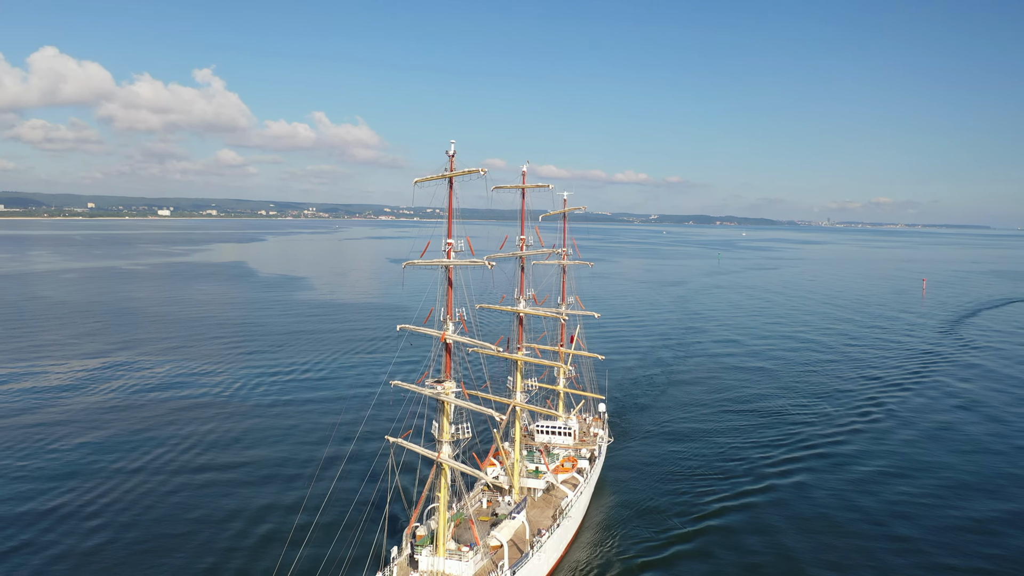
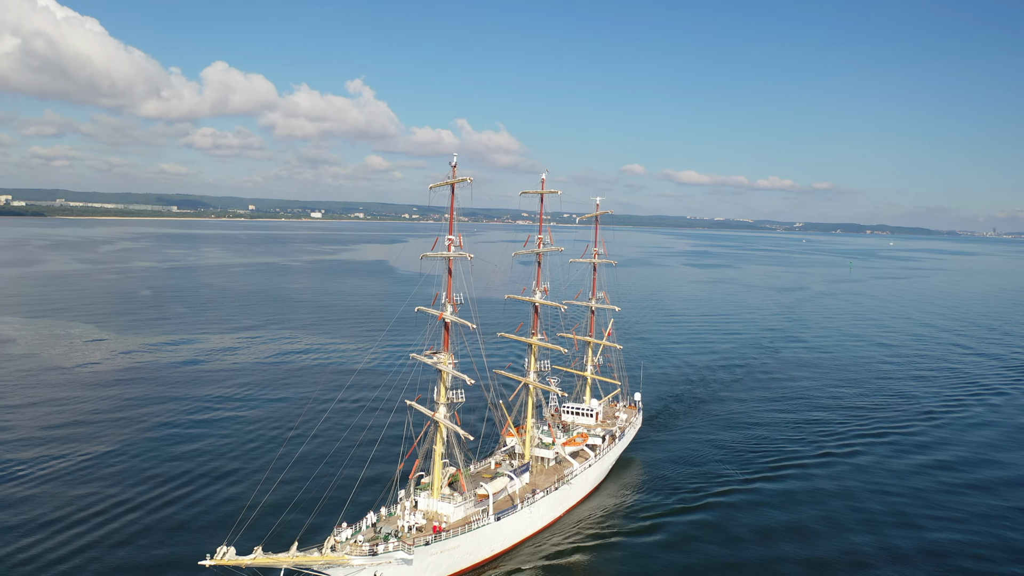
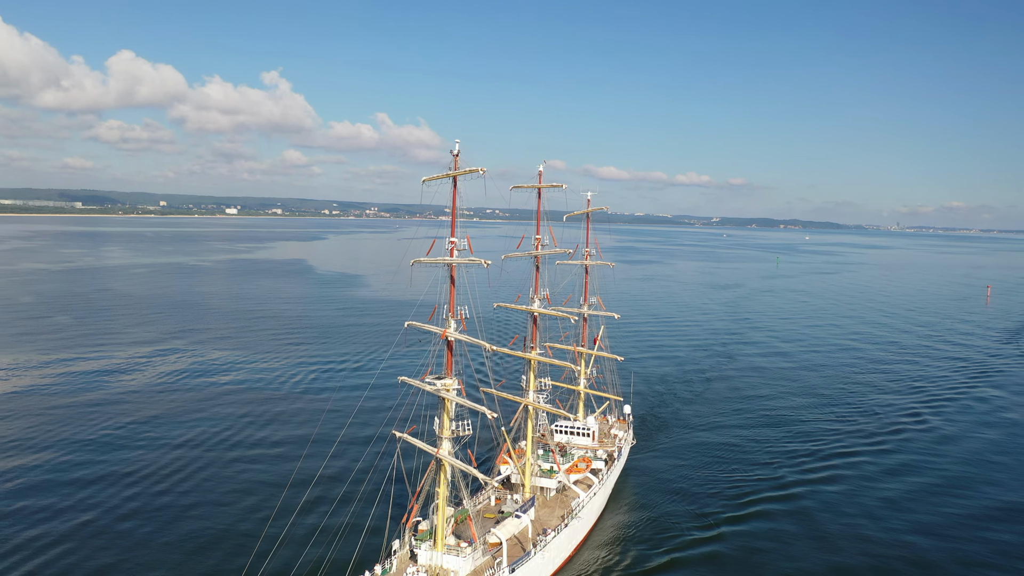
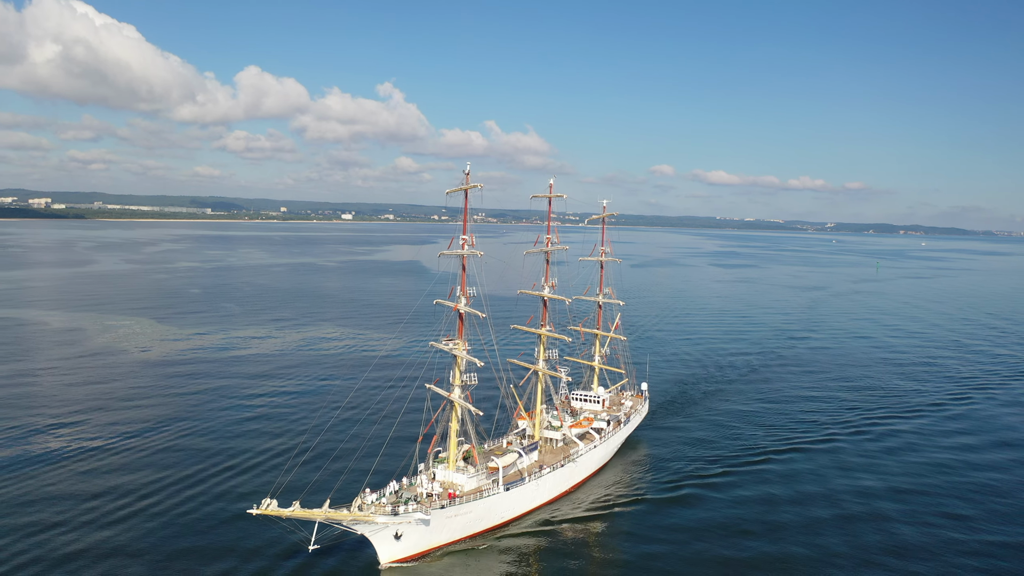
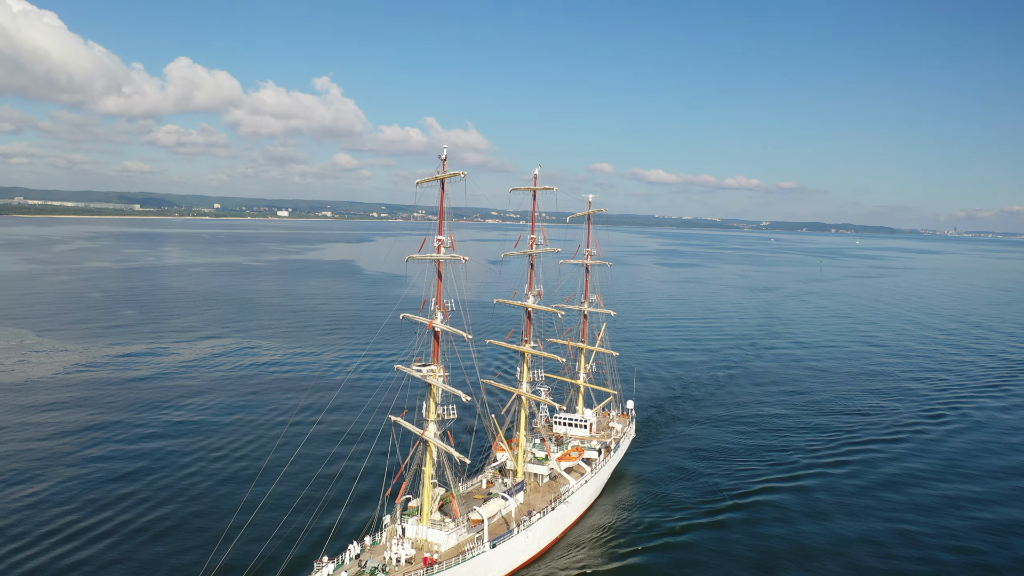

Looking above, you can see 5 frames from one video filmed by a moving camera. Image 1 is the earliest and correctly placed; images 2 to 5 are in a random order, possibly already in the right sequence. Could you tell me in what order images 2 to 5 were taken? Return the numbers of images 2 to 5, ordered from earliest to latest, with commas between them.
3, 5, 2, 4
